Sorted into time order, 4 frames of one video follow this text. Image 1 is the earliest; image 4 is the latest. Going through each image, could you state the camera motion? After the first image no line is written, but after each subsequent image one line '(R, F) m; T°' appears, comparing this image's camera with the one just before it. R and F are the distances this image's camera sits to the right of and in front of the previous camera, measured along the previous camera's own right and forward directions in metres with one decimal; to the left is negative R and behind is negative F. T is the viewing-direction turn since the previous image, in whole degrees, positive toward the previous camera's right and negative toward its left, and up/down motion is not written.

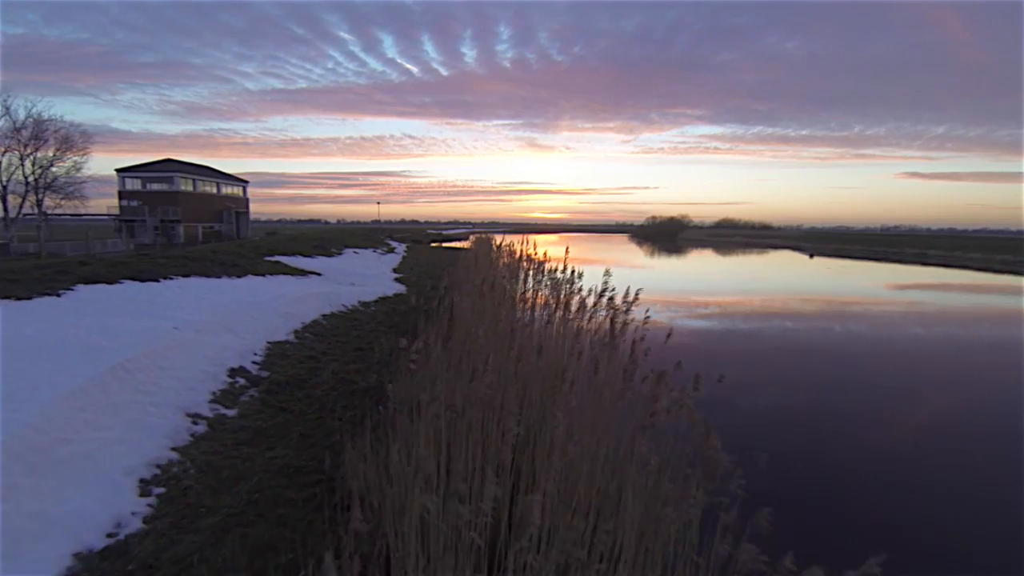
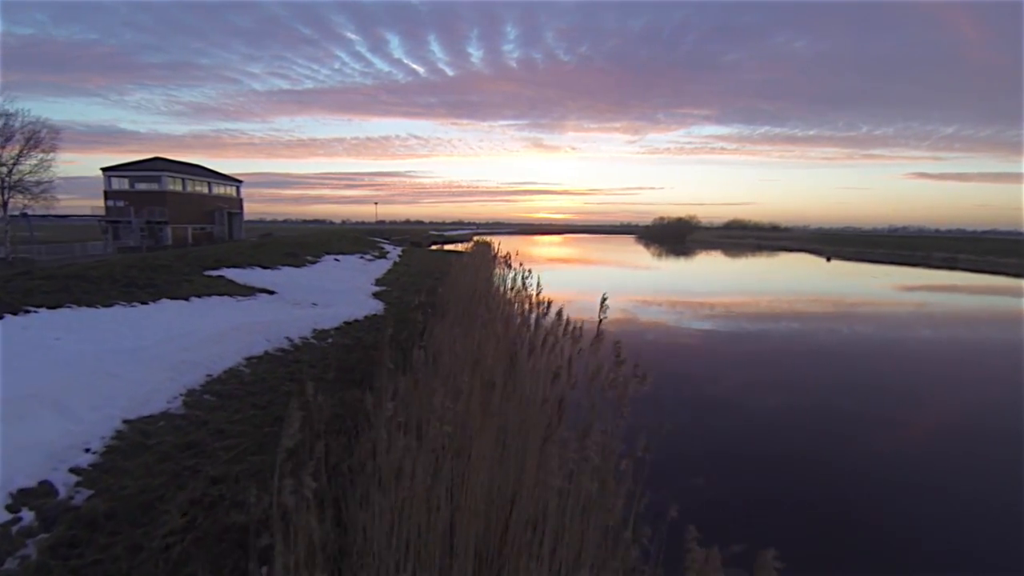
(+0.1, +1.8) m; 0°
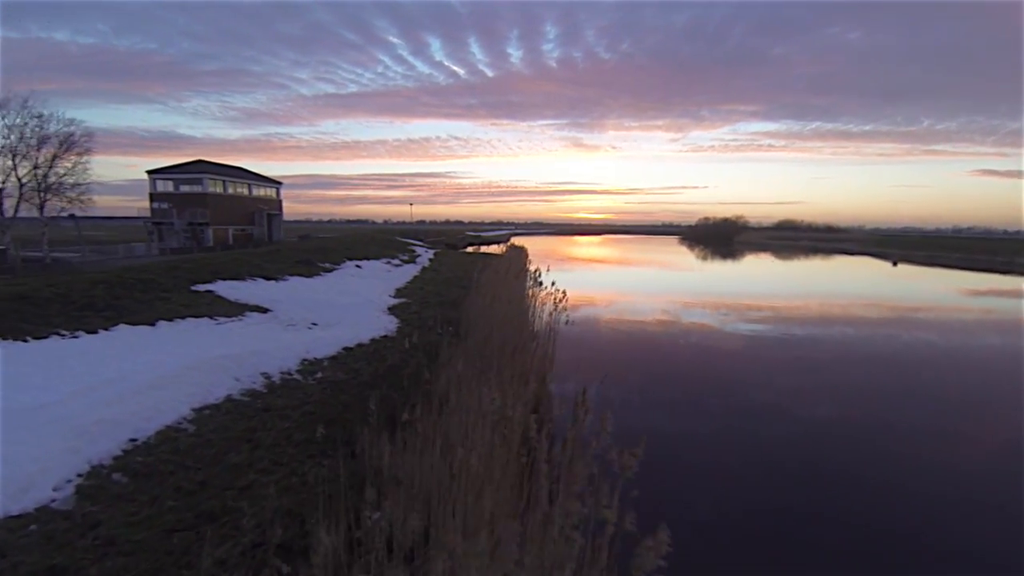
(+0.1, +1.2) m; -4°
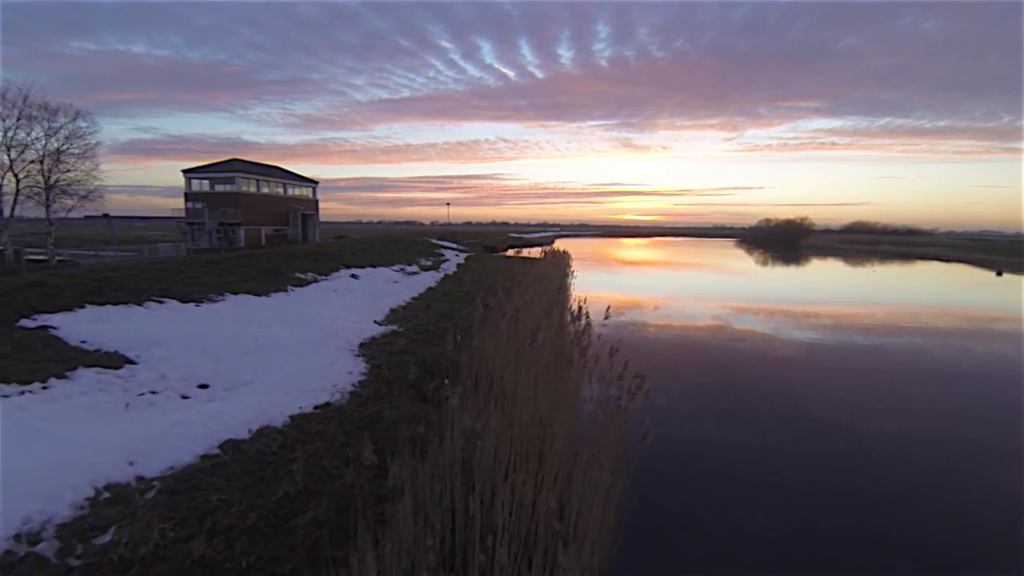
(+0.2, +2.8) m; -5°
